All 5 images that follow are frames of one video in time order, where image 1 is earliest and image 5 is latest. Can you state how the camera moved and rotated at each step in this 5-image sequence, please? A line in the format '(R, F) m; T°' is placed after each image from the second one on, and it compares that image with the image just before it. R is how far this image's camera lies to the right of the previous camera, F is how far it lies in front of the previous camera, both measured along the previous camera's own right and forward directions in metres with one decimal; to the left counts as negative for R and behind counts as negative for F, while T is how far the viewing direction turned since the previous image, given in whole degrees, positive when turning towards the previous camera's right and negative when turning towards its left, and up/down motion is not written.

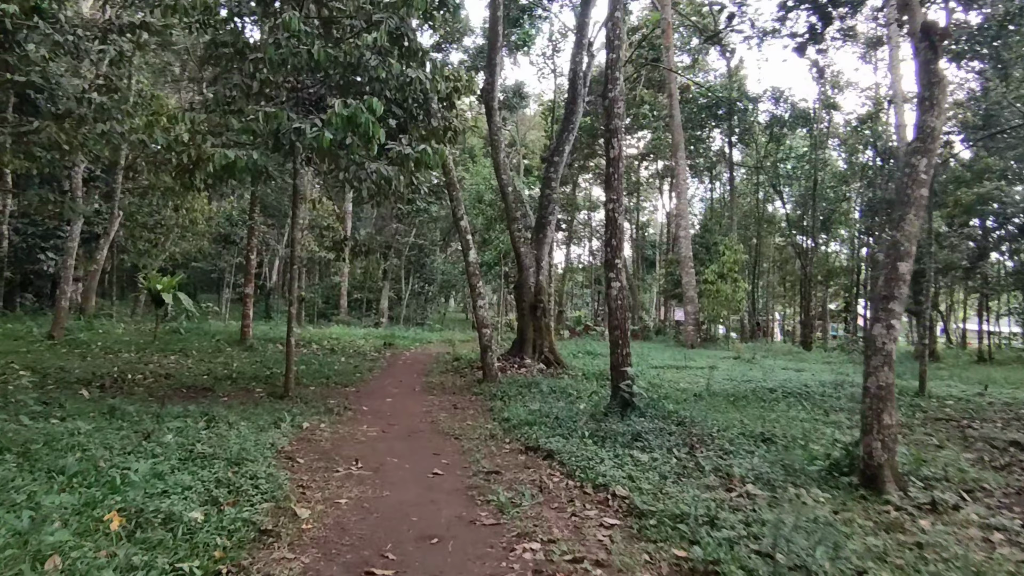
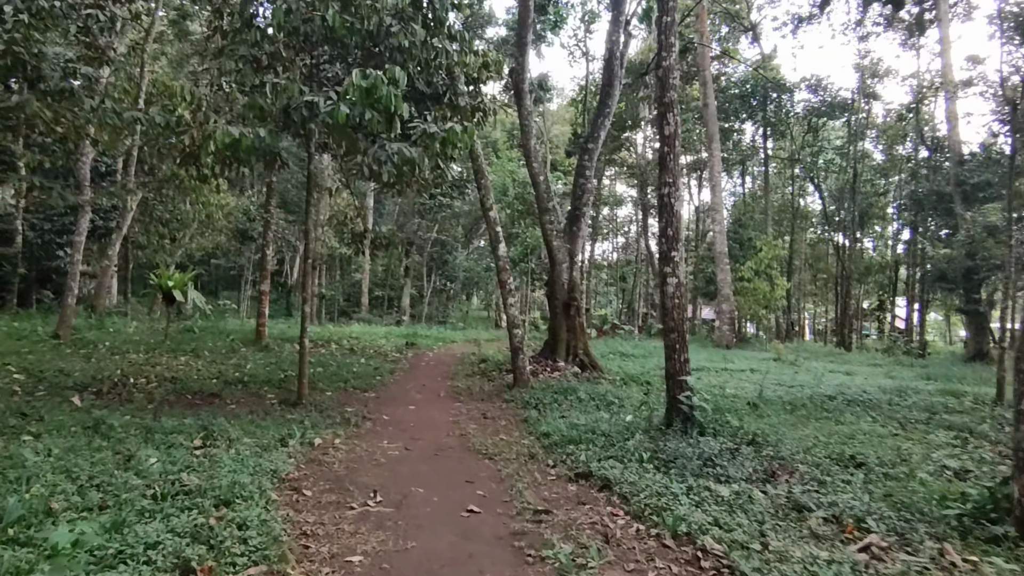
(-0.2, +1.0) m; -2°
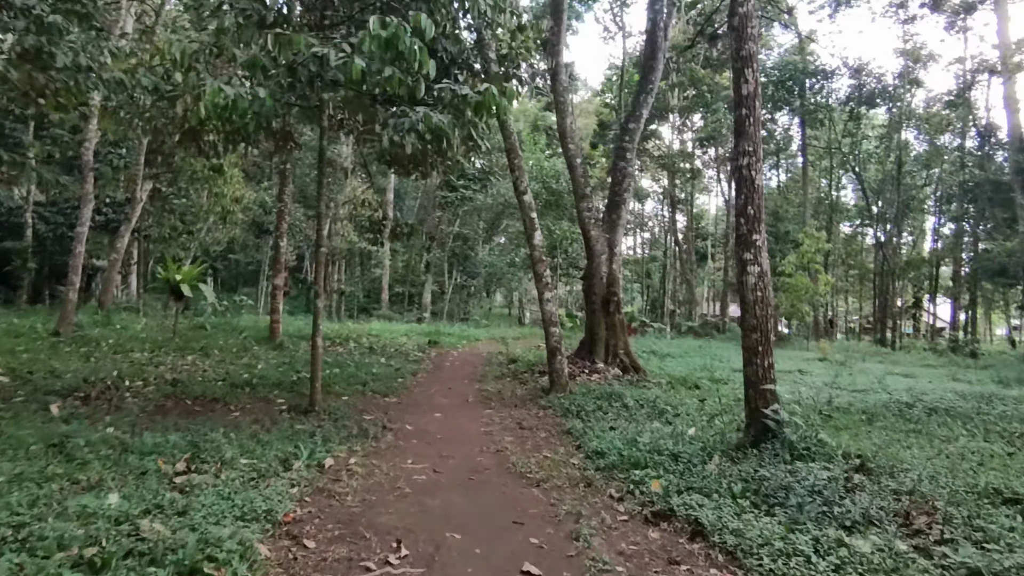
(-0.2, +1.1) m; -2°
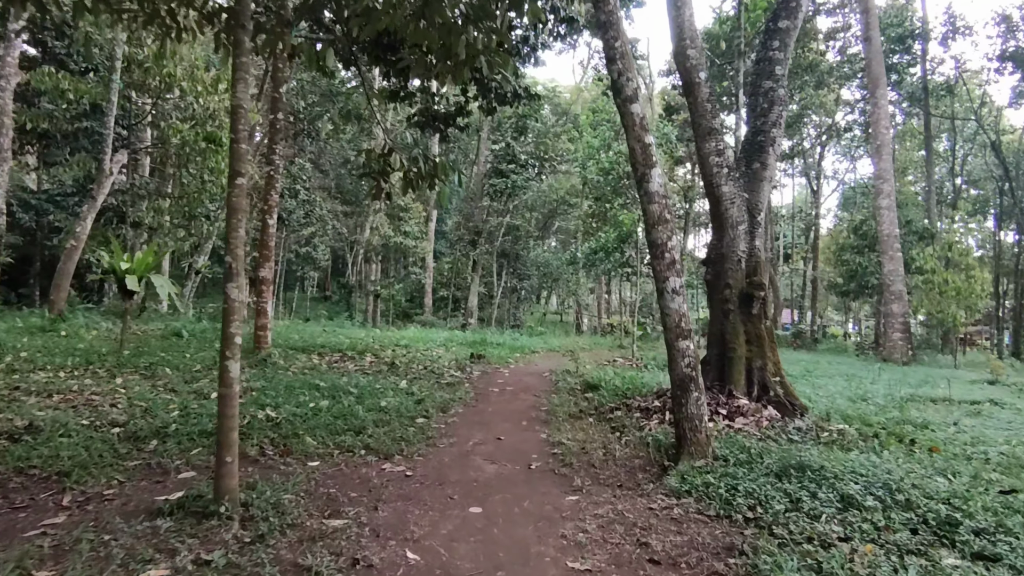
(-0.4, +4.0) m; -4°
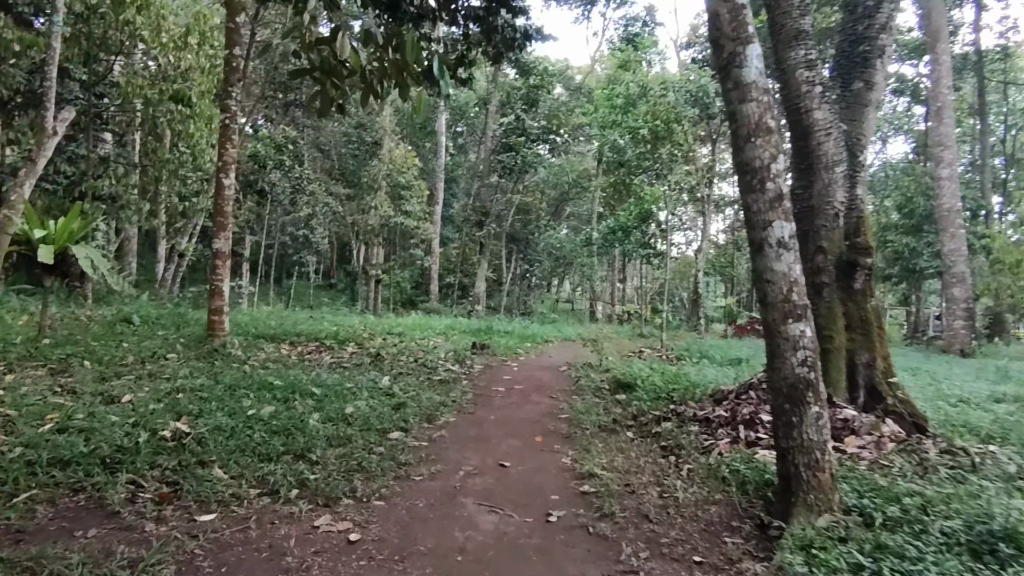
(0.0, +1.9) m; -1°
